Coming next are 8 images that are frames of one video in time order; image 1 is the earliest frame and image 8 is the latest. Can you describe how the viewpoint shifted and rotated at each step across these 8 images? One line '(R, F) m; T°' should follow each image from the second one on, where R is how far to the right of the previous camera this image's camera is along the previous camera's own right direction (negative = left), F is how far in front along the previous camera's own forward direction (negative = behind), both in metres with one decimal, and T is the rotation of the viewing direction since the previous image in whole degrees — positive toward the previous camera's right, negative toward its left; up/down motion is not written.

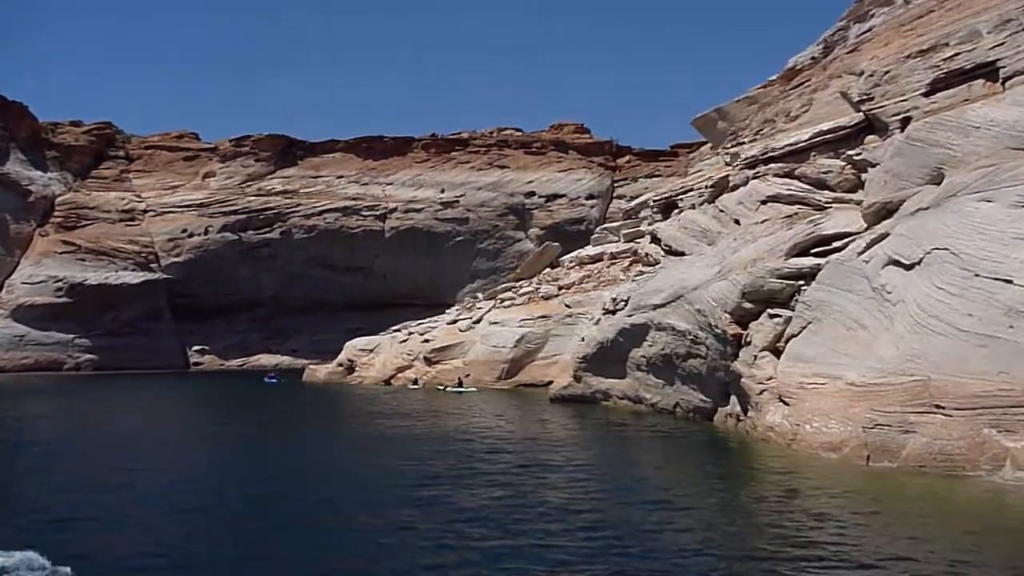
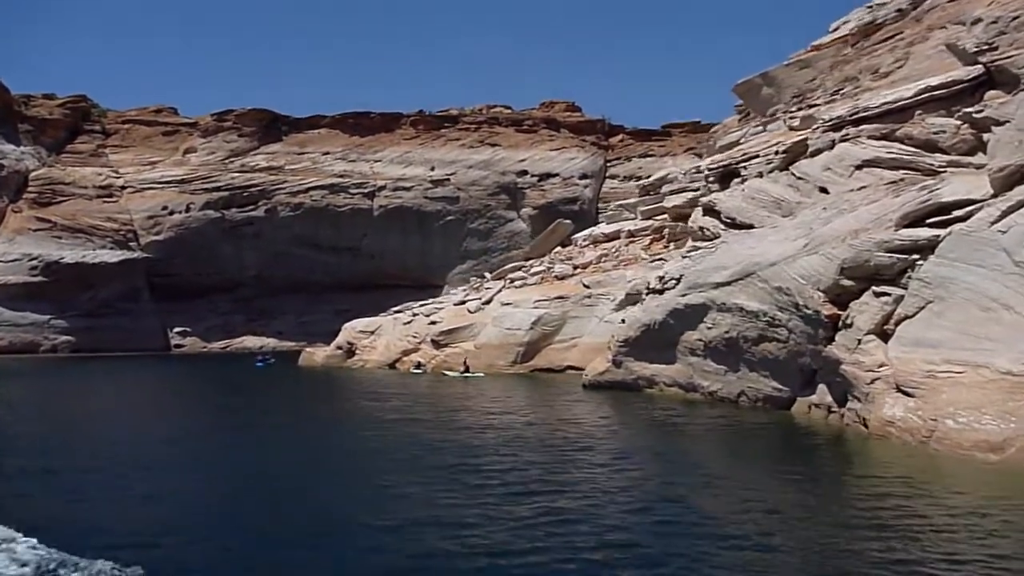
(-1.4, +2.1) m; +2°
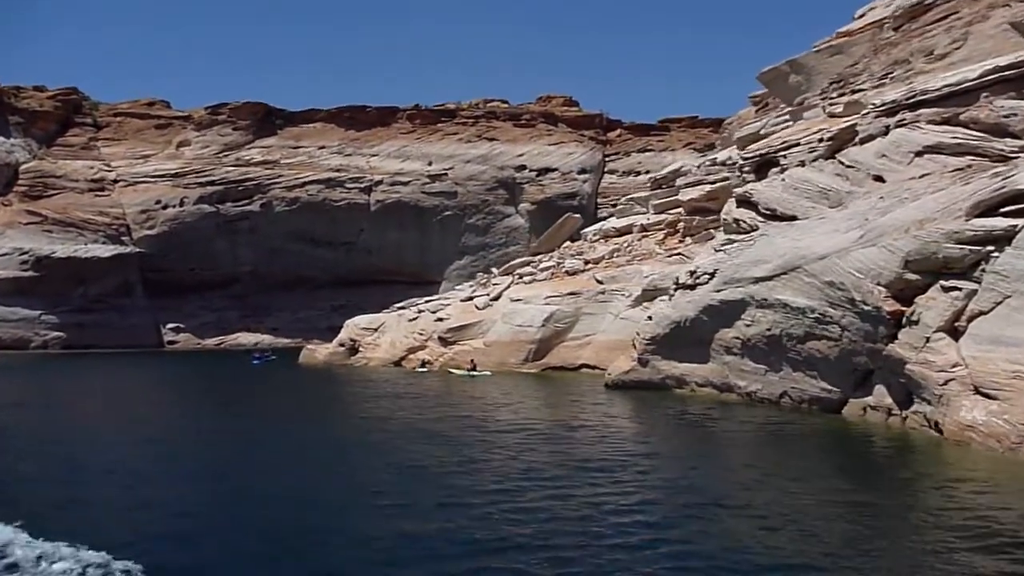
(-0.7, +1.0) m; +1°
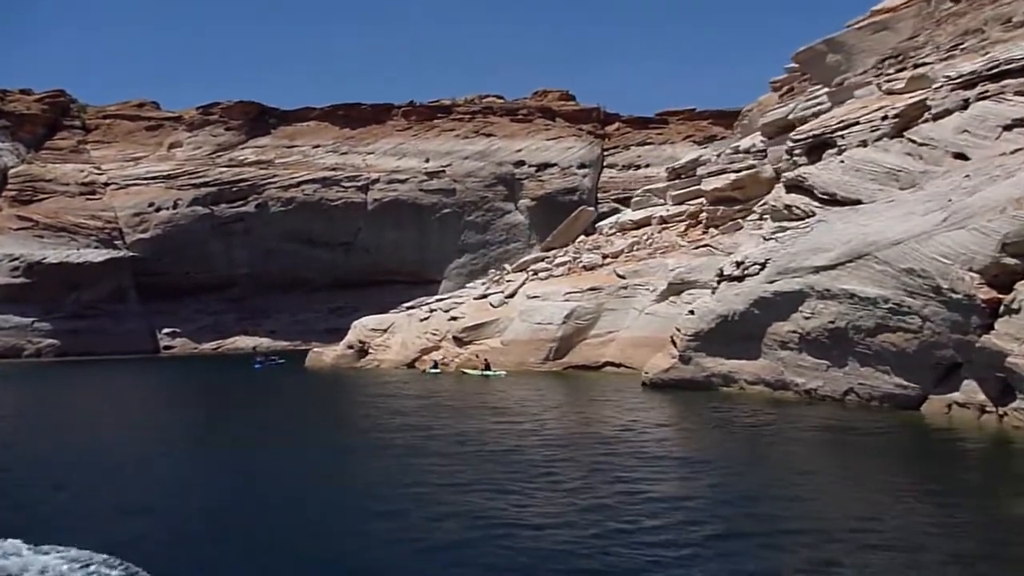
(-0.9, +1.3) m; +1°
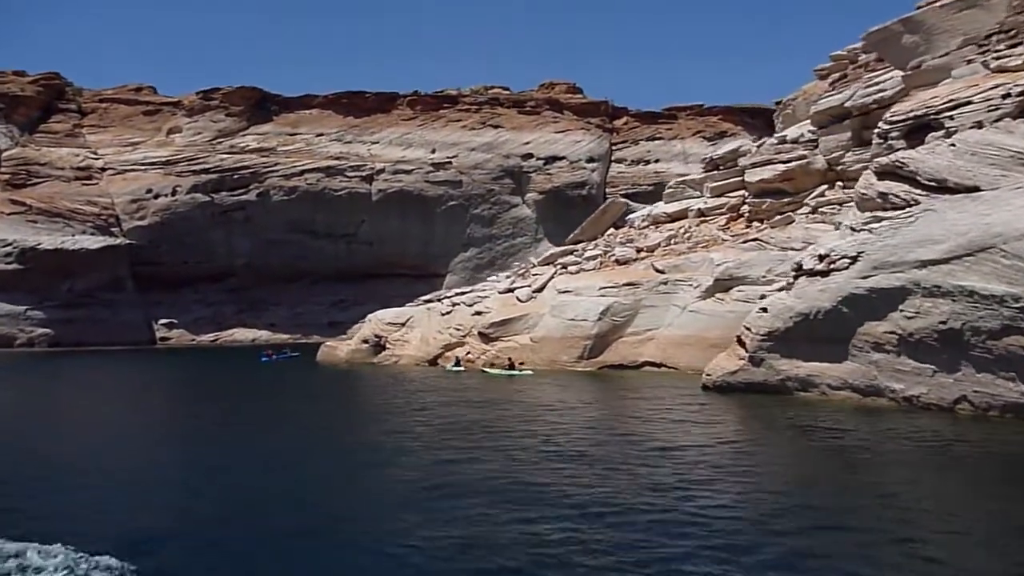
(-1.3, +1.8) m; +1°
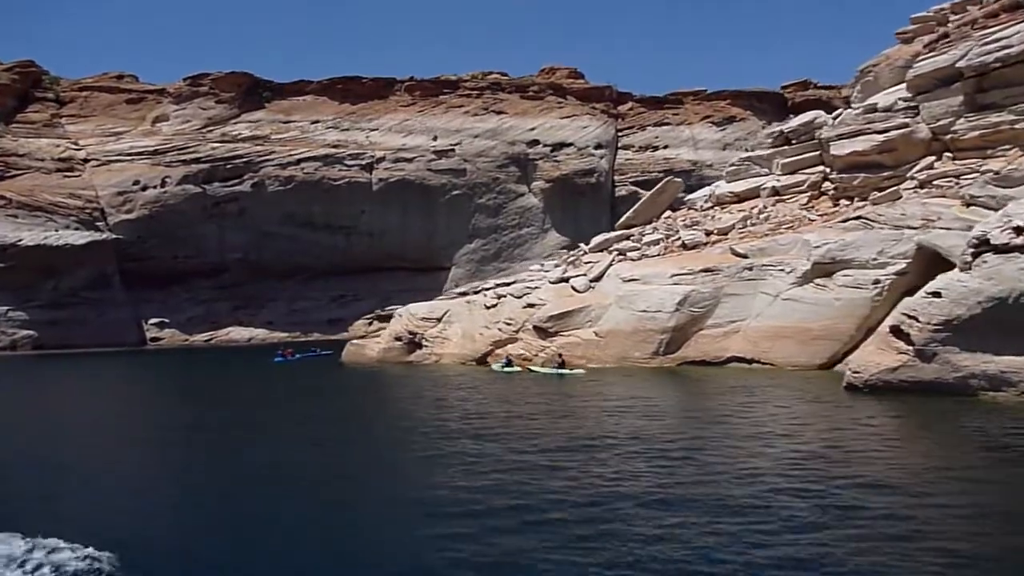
(-2.5, +3.3) m; +2°
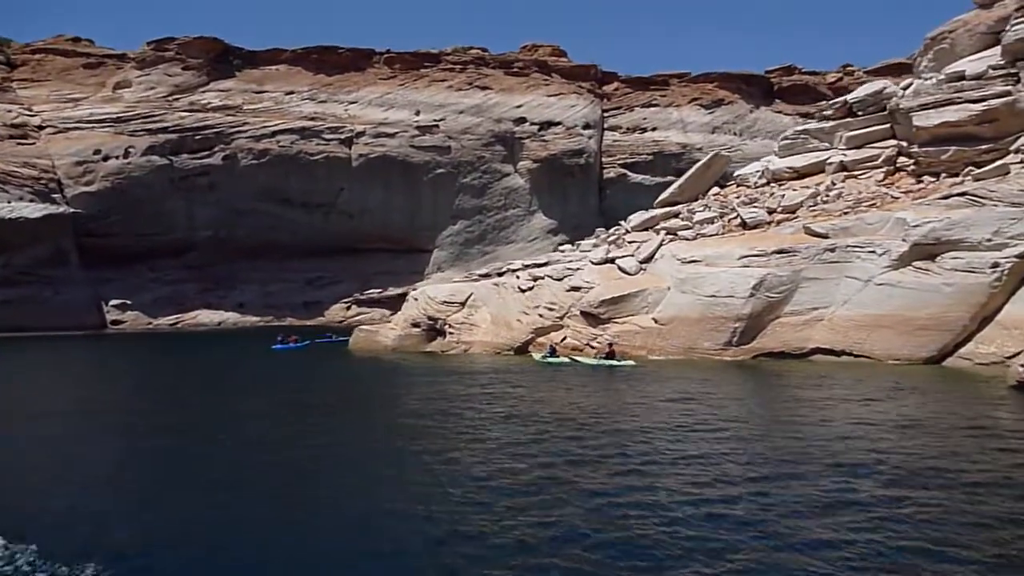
(-2.5, +3.2) m; +3°
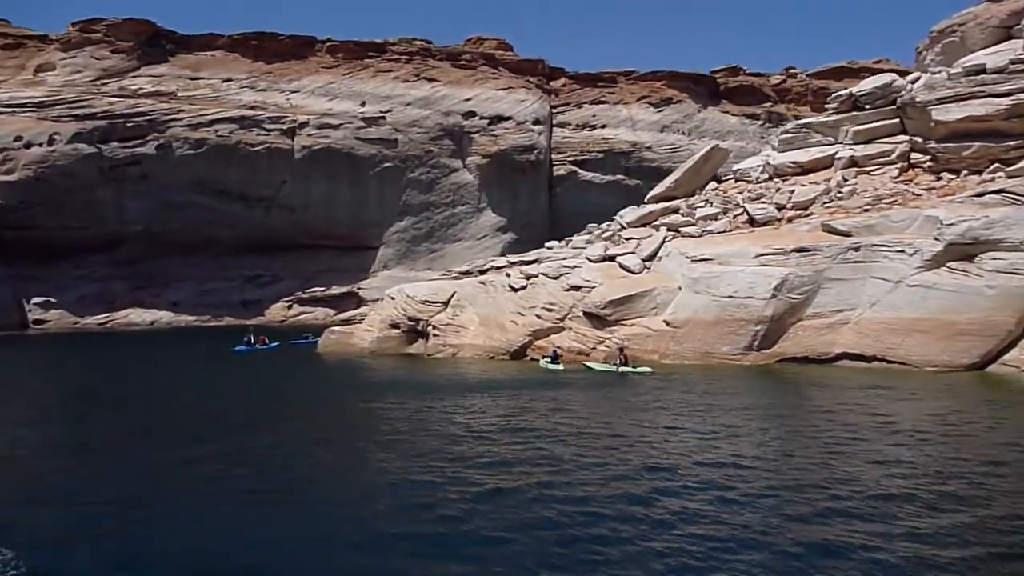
(-1.8, +2.0) m; +5°
